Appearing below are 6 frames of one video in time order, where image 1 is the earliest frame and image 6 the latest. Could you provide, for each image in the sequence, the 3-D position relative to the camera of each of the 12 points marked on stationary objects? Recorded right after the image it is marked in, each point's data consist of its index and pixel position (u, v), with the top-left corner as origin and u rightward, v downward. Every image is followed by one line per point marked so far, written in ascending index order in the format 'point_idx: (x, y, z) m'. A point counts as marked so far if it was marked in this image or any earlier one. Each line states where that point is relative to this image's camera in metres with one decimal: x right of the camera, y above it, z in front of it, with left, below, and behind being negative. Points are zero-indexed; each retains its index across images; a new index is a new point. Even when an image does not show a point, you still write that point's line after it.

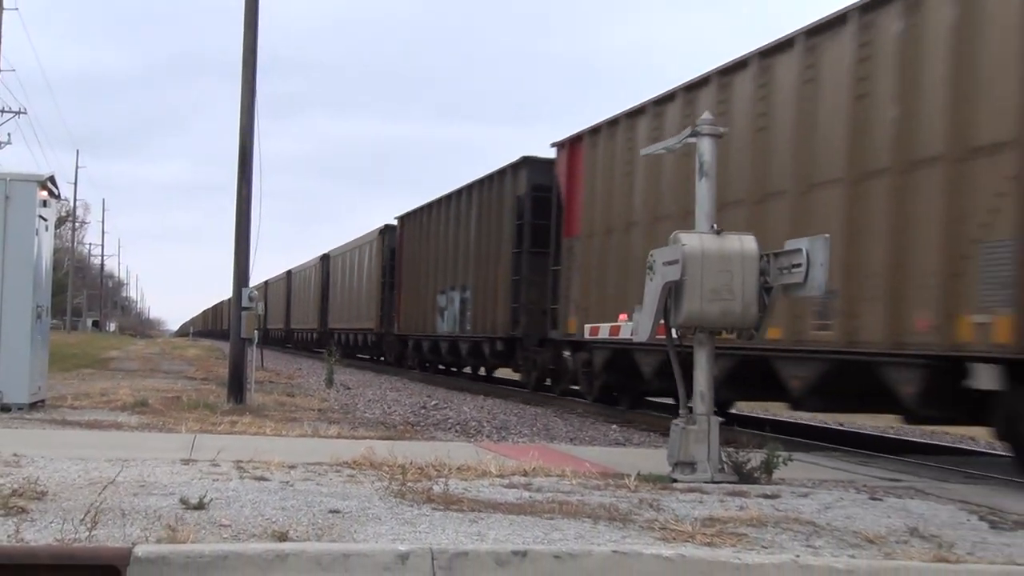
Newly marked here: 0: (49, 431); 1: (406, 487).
0: (-3.5, -1.1, +7.0) m
1: (-0.7, -1.4, +6.3) m
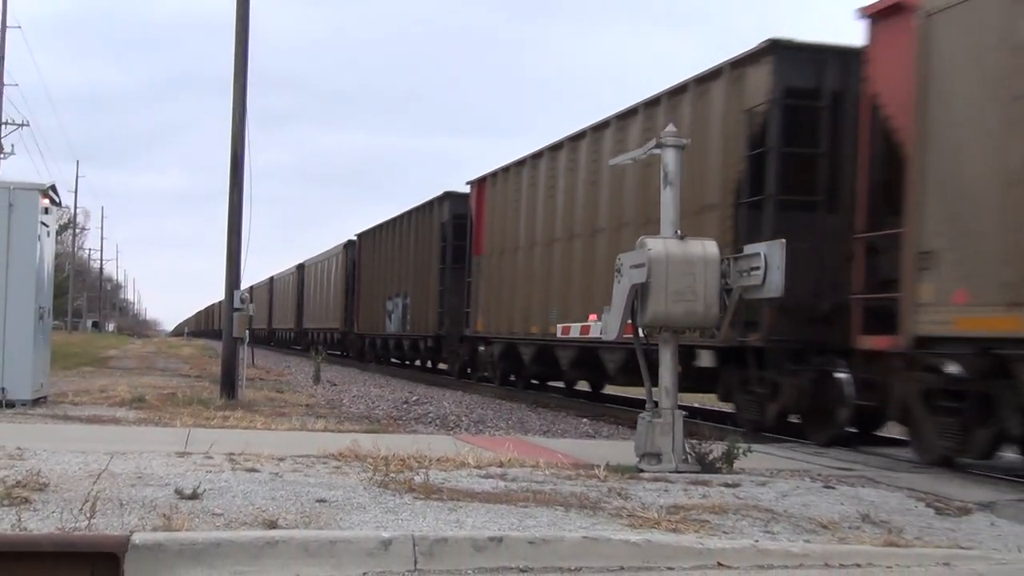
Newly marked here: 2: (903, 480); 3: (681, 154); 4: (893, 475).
0: (-3.7, -1.1, +7.3) m
1: (-0.9, -1.4, +6.7) m
2: (+2.9, -1.4, +6.8) m
3: (+1.2, +1.0, +6.8) m
4: (+2.9, -1.4, +7.3) m
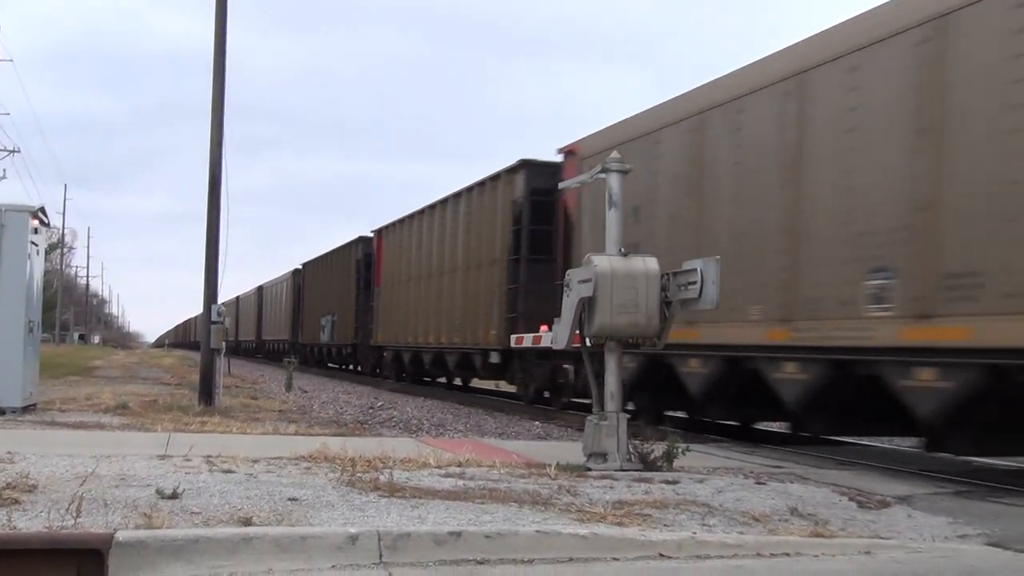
0: (-4.0, -1.2, +7.7) m
1: (-1.2, -1.5, +7.1) m
2: (+2.6, -1.5, +7.4) m
3: (+0.9, +0.9, +7.4) m
4: (+2.6, -1.5, +7.9) m
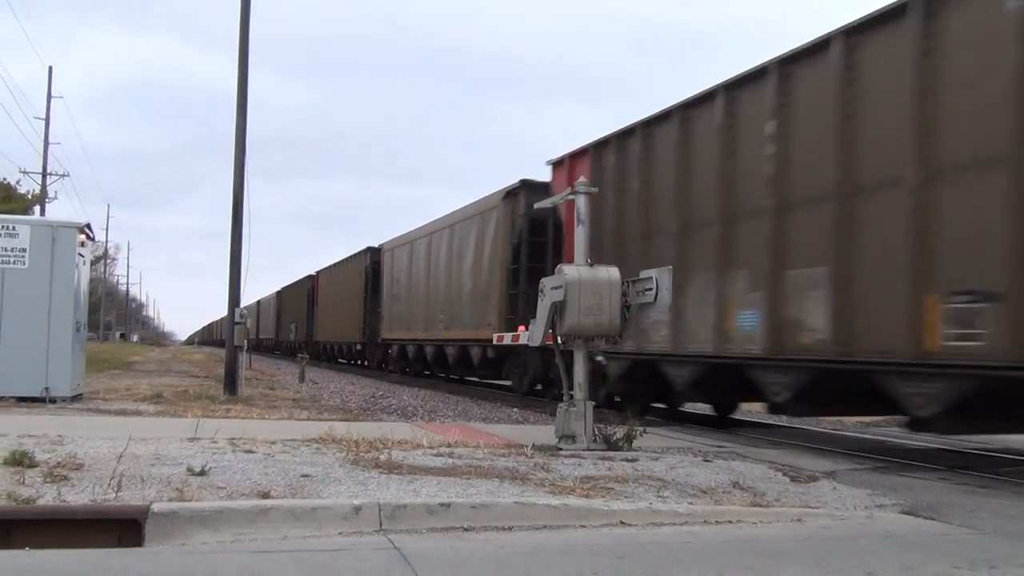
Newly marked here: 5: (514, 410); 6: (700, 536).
0: (-4.1, -1.3, +8.7) m
1: (-1.4, -1.5, +8.1) m
2: (+2.4, -1.6, +8.4) m
3: (+0.7, +0.8, +8.4) m
4: (+2.4, -1.6, +8.9) m
5: (0.0, -1.6, +12.1) m
6: (+1.4, -1.9, +7.0) m
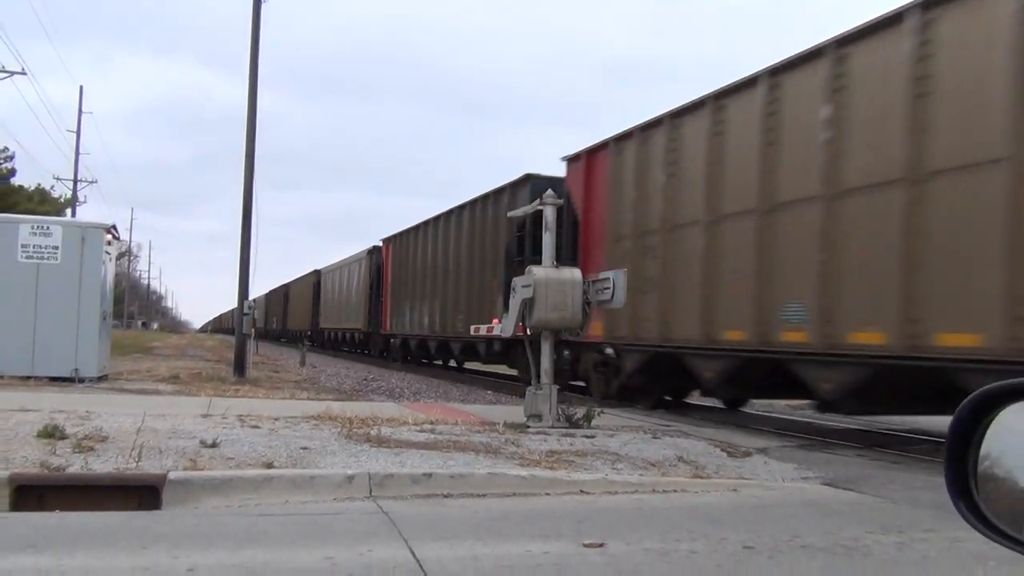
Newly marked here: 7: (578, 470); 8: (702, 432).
0: (-4.4, -1.2, +9.7) m
1: (-1.6, -1.5, +9.2) m
2: (+2.1, -1.6, +9.5) m
3: (+0.5, +0.9, +9.4) m
4: (+2.1, -1.5, +10.0) m
5: (-0.3, -1.5, +13.1) m
6: (+1.2, -1.9, +8.0) m
7: (+0.6, -1.7, +8.5) m
8: (+2.1, -1.6, +10.0) m
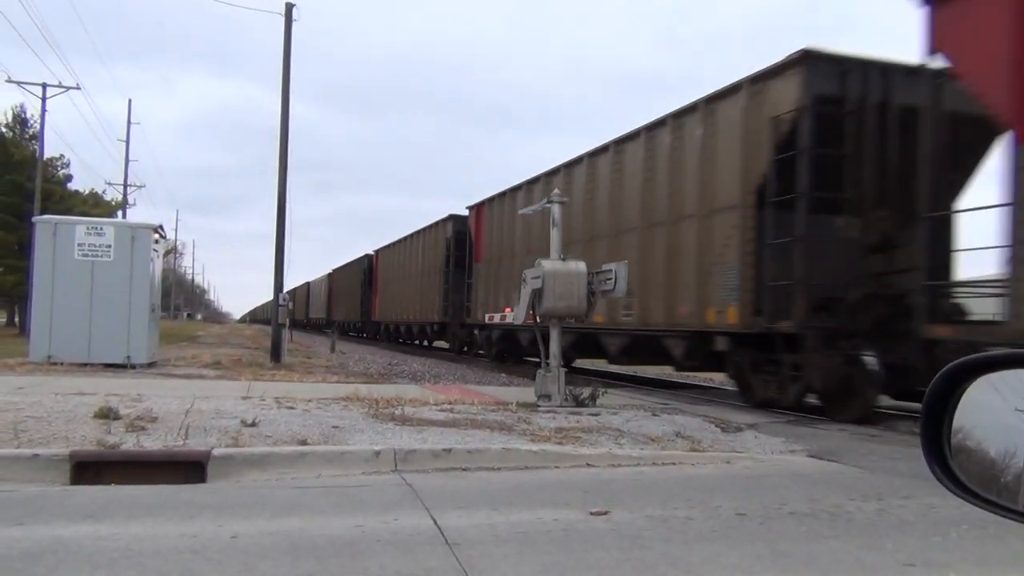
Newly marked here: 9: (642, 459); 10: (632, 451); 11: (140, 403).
0: (-4.3, -1.1, +10.5) m
1: (-1.5, -1.4, +10.0) m
2: (+2.3, -1.4, +10.3) m
3: (+0.6, +1.0, +10.2) m
4: (+2.3, -1.4, +10.8) m
5: (-0.1, -1.4, +13.9) m
6: (+1.3, -1.8, +8.9) m
7: (+0.7, -1.6, +9.3) m
8: (+2.3, -1.5, +10.8) m
9: (+1.3, -1.7, +9.1) m
10: (+1.2, -1.6, +9.2) m
11: (-4.1, -1.2, +9.8) m
